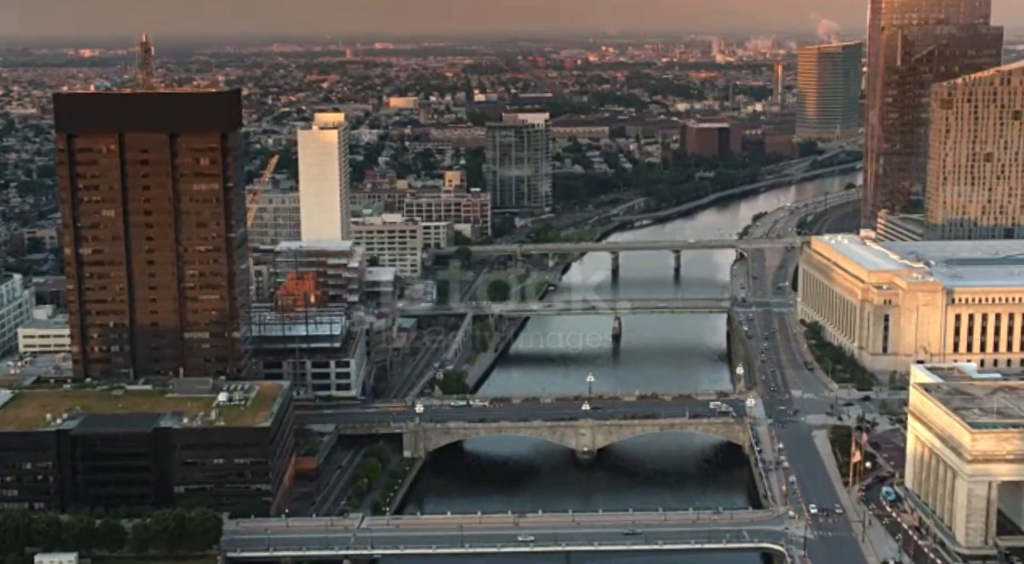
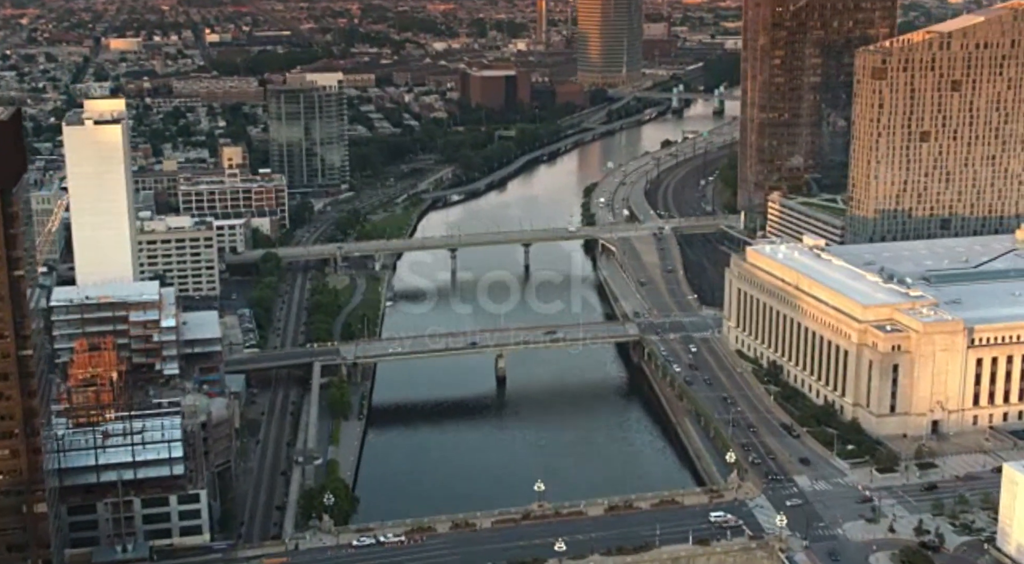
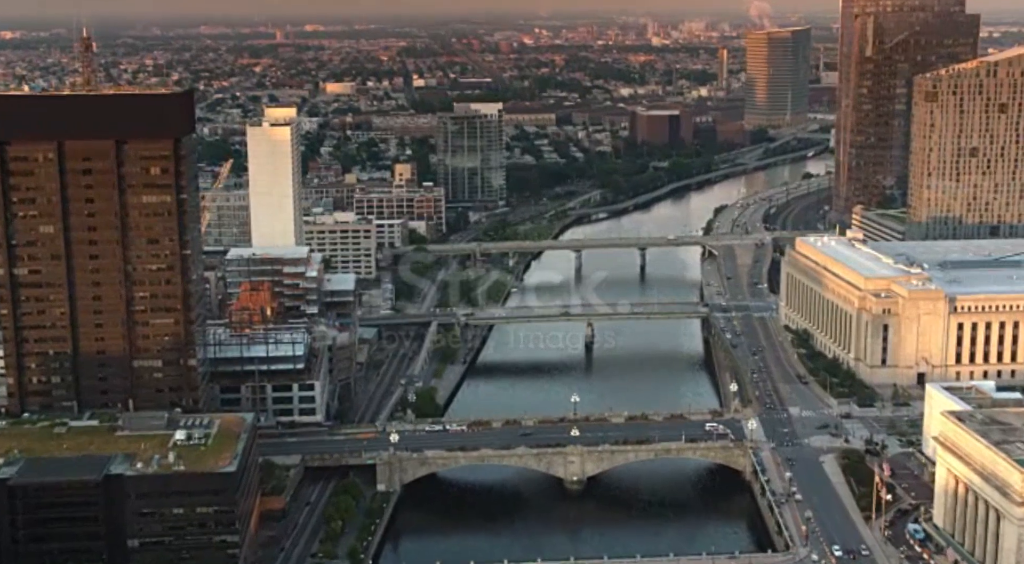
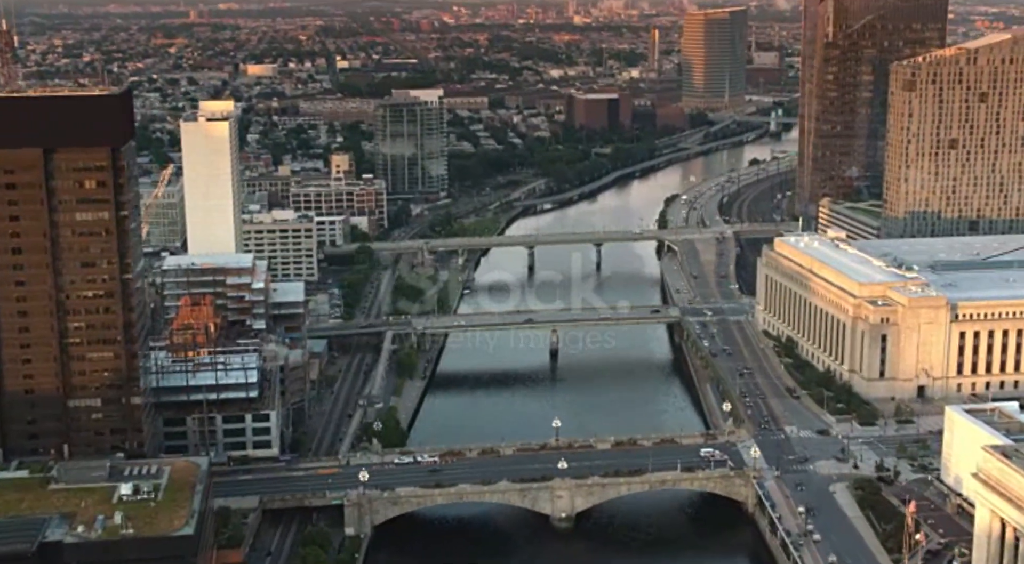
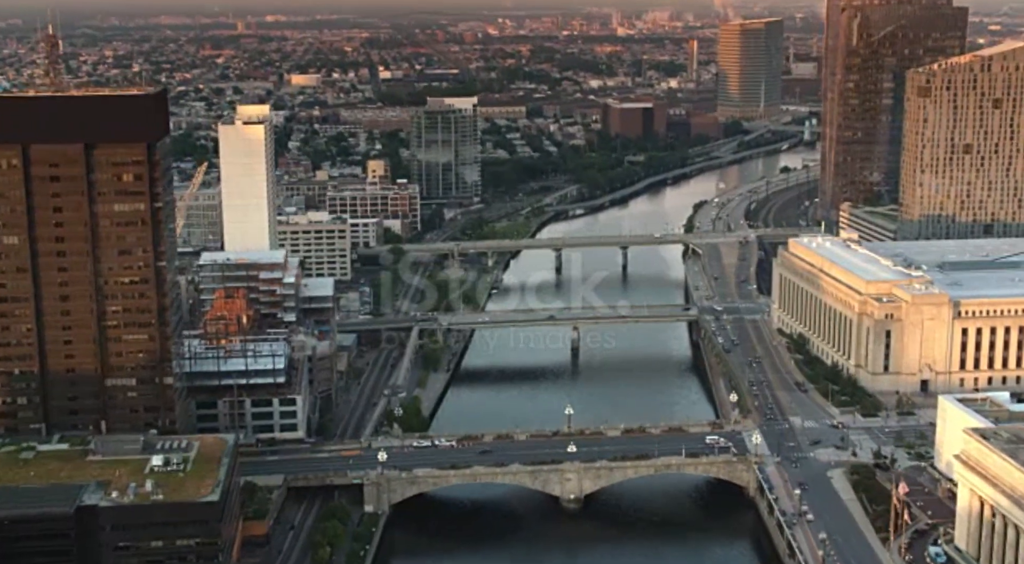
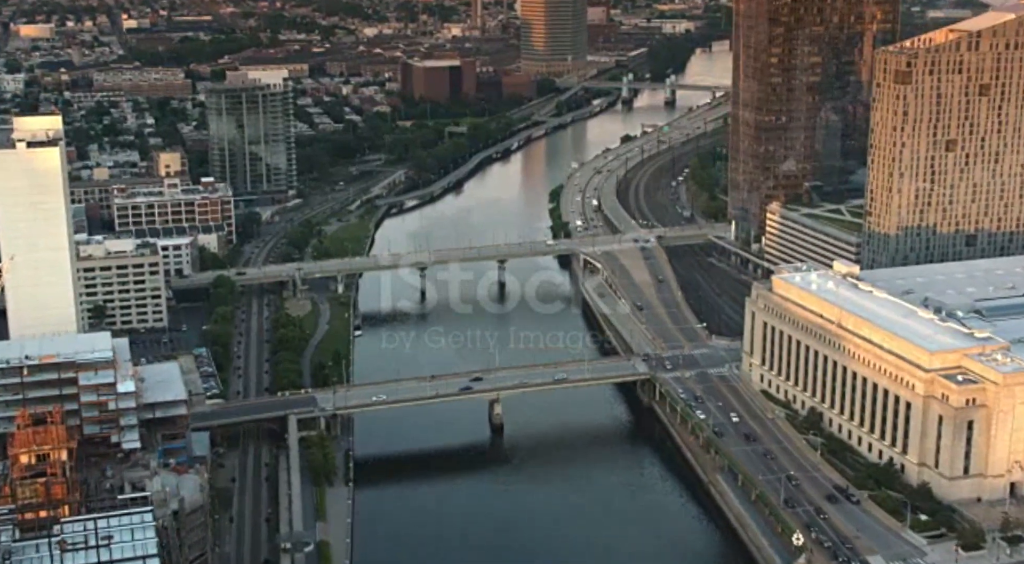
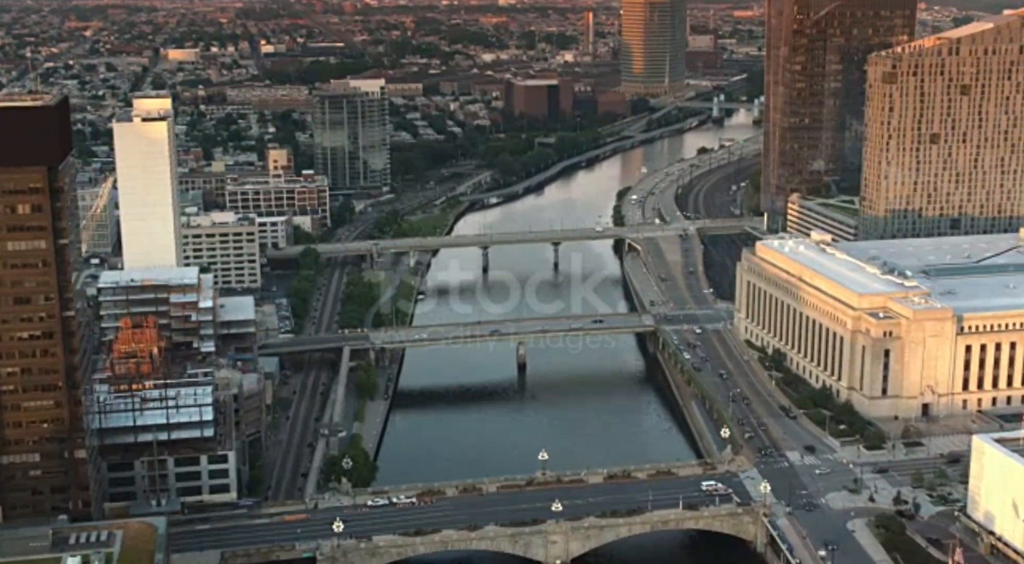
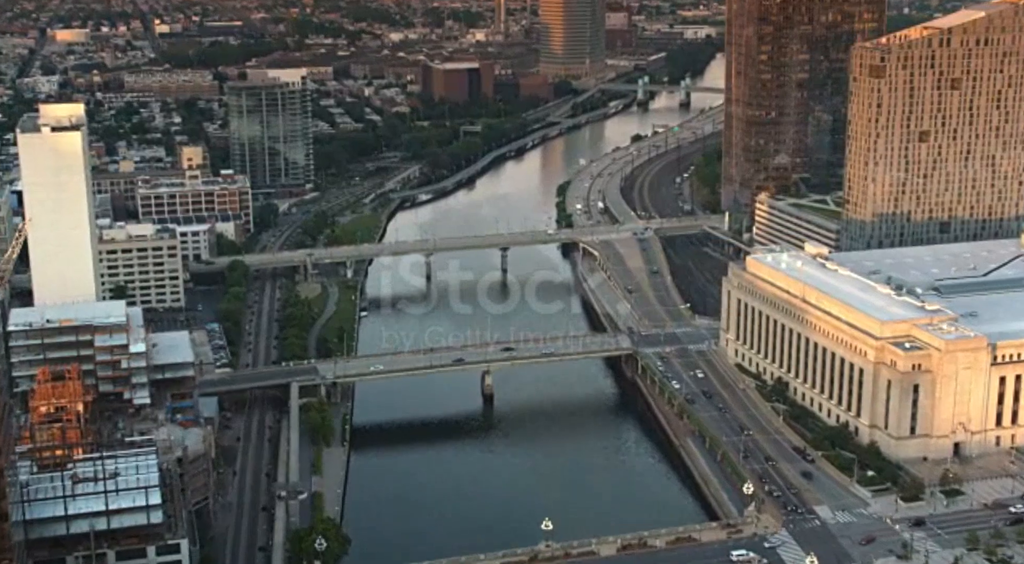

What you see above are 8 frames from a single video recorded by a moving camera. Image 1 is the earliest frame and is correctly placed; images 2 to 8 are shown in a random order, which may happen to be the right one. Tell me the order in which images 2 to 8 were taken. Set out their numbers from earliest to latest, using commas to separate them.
3, 5, 4, 7, 2, 8, 6
